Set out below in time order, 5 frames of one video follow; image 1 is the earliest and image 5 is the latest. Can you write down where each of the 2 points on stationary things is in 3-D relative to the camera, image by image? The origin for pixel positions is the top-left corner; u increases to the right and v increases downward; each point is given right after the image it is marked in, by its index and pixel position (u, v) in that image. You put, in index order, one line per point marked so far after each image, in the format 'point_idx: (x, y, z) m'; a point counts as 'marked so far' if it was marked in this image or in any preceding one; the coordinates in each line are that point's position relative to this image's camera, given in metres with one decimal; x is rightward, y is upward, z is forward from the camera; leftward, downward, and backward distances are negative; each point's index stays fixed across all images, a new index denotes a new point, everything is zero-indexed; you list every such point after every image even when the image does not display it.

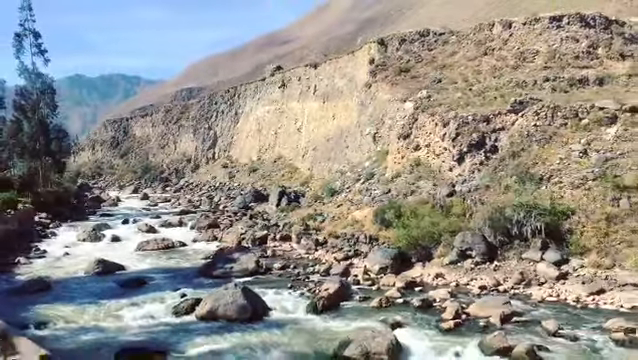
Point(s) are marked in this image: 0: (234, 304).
0: (-2.9, -4.1, +18.7) m
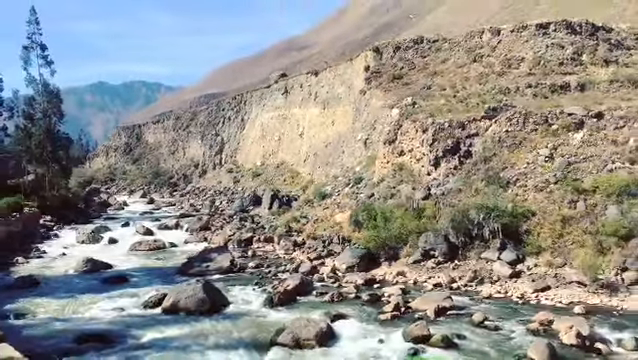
0: (-4.6, -4.3, +20.5) m
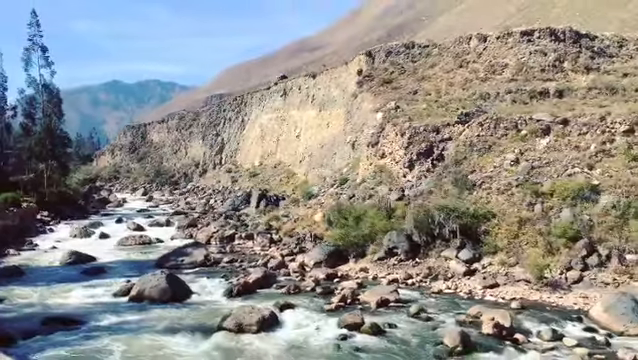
0: (-6.3, -4.2, +22.1) m
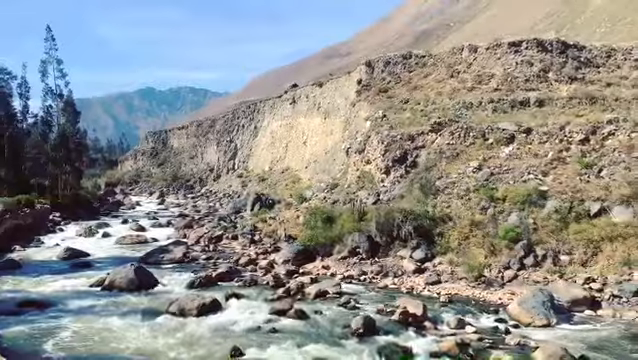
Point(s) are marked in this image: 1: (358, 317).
0: (-8.5, -4.3, +25.0) m
1: (+1.3, -4.6, +18.8) m
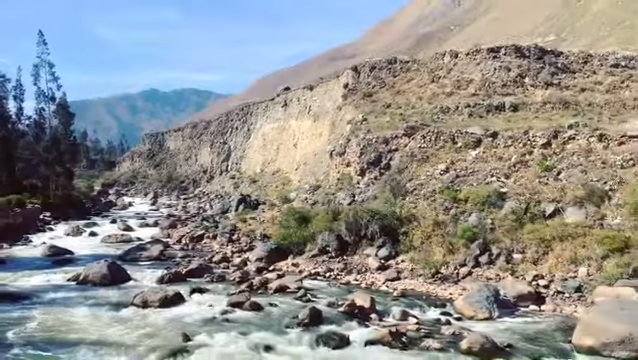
0: (-10.3, -4.3, +26.4) m
1: (-0.4, -4.6, +20.2) m
